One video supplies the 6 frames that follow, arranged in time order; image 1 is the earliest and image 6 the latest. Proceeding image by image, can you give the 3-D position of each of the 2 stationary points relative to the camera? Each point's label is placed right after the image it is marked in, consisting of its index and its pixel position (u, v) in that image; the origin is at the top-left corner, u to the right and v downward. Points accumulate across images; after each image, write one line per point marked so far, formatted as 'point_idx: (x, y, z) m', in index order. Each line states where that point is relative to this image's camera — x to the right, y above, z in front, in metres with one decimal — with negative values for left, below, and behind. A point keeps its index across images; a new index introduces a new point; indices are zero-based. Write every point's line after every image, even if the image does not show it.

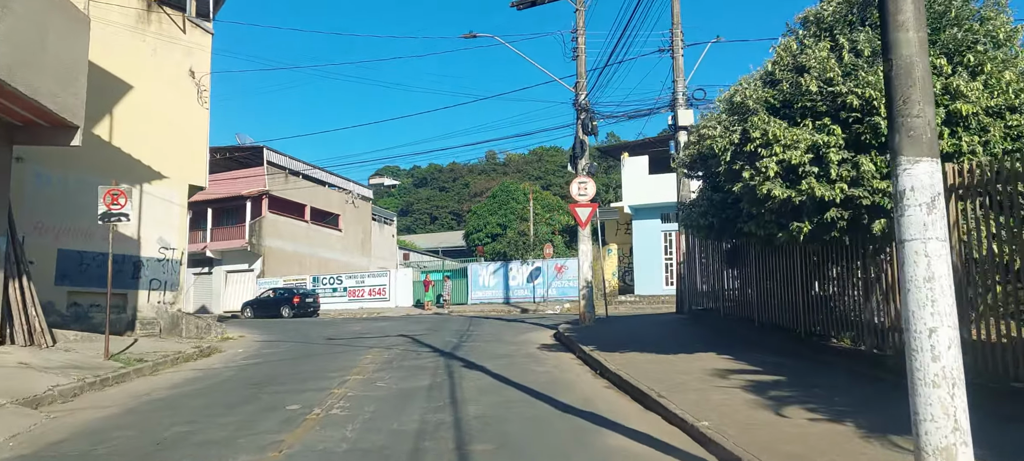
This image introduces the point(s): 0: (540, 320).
0: (+0.6, -2.1, +18.8) m
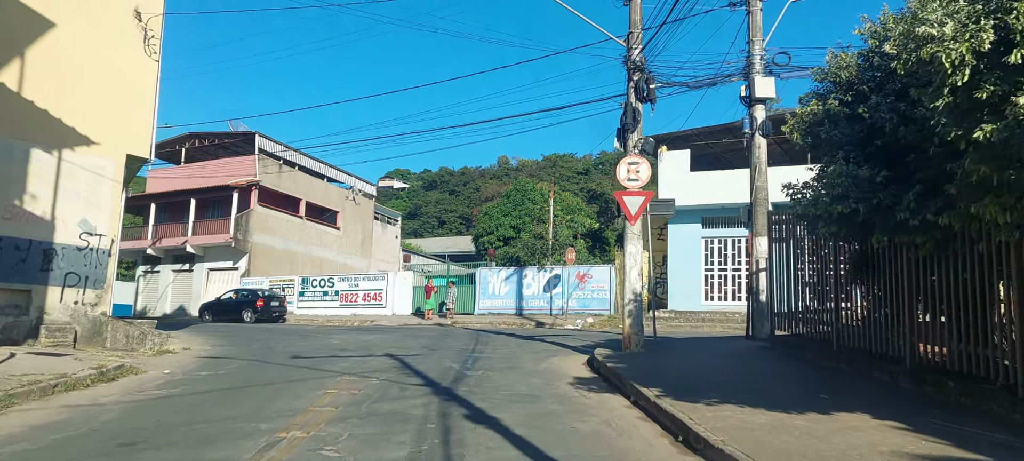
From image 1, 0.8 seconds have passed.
0: (+1.0, -2.0, +15.0) m
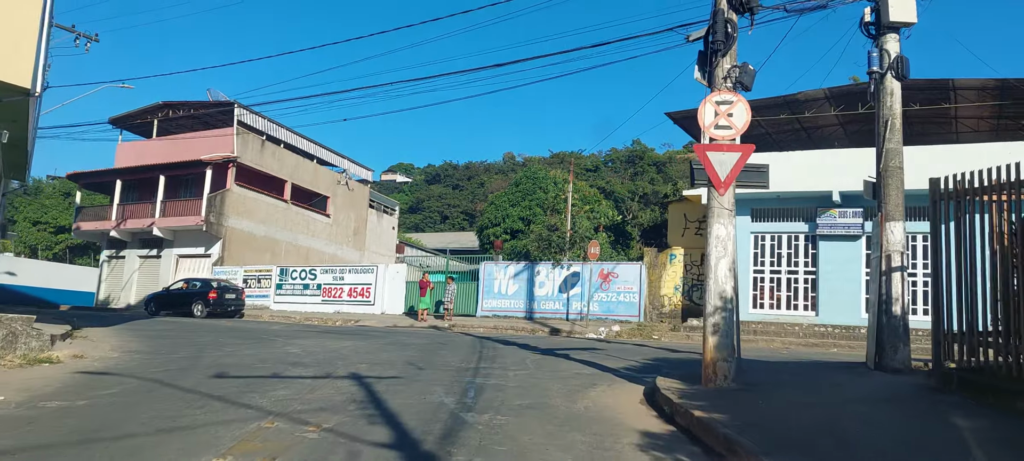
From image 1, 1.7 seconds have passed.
0: (+1.2, -1.7, +11.1) m
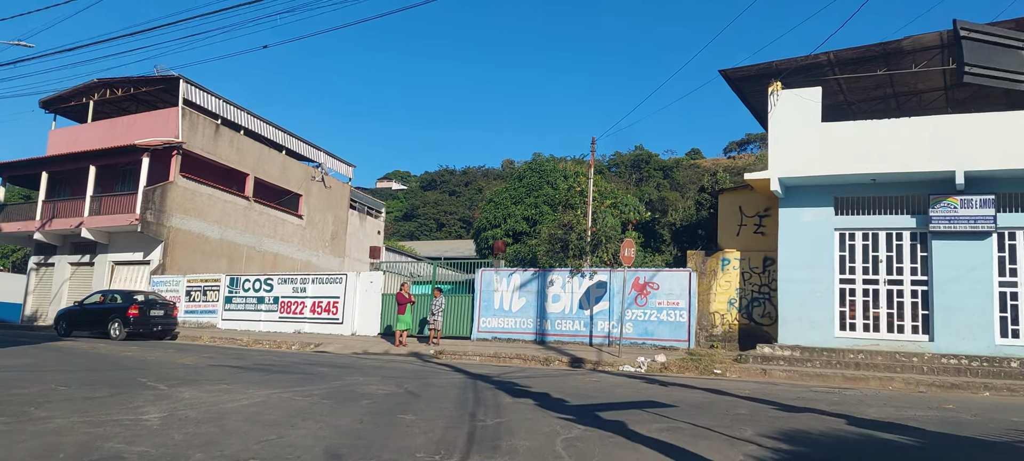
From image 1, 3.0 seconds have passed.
0: (+1.3, -1.5, +6.1) m
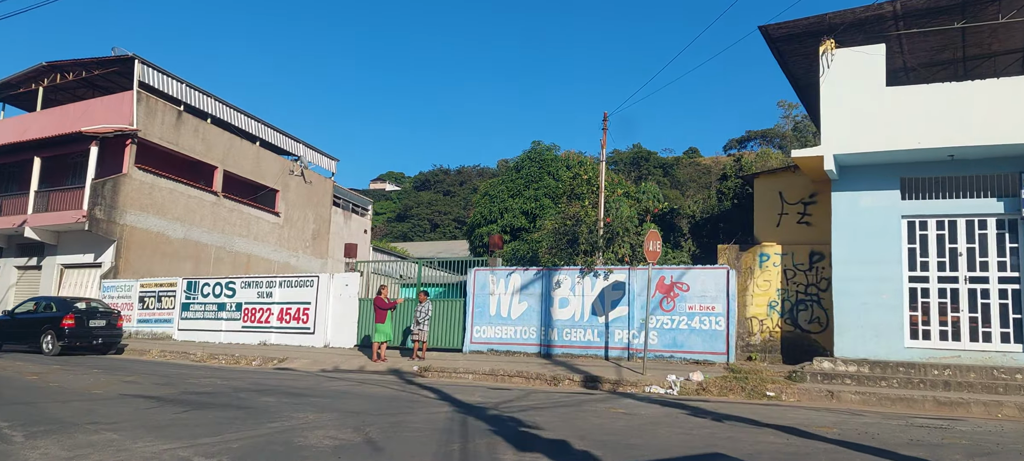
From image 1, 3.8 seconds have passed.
0: (+1.3, -1.4, +3.5) m
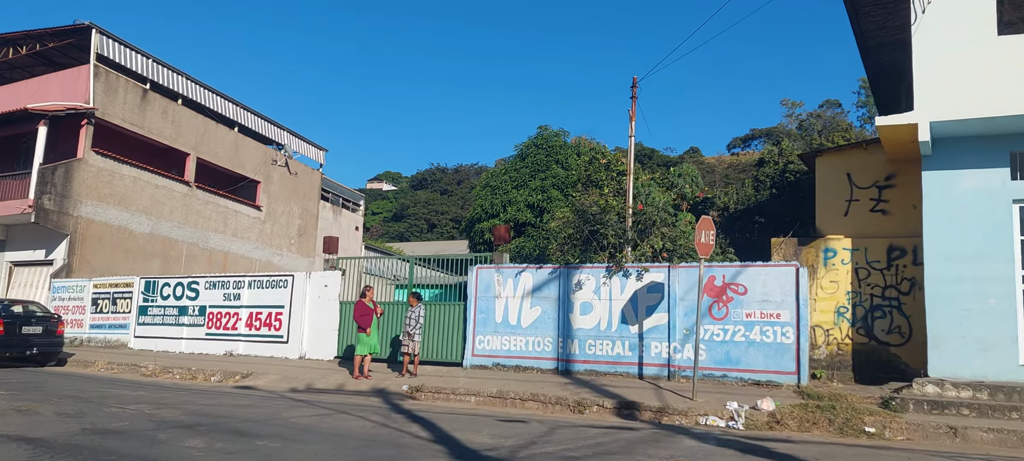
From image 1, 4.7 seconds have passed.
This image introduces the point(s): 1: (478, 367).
0: (+1.5, -1.2, +1.0) m
1: (-0.5, -1.9, +11.8) m
